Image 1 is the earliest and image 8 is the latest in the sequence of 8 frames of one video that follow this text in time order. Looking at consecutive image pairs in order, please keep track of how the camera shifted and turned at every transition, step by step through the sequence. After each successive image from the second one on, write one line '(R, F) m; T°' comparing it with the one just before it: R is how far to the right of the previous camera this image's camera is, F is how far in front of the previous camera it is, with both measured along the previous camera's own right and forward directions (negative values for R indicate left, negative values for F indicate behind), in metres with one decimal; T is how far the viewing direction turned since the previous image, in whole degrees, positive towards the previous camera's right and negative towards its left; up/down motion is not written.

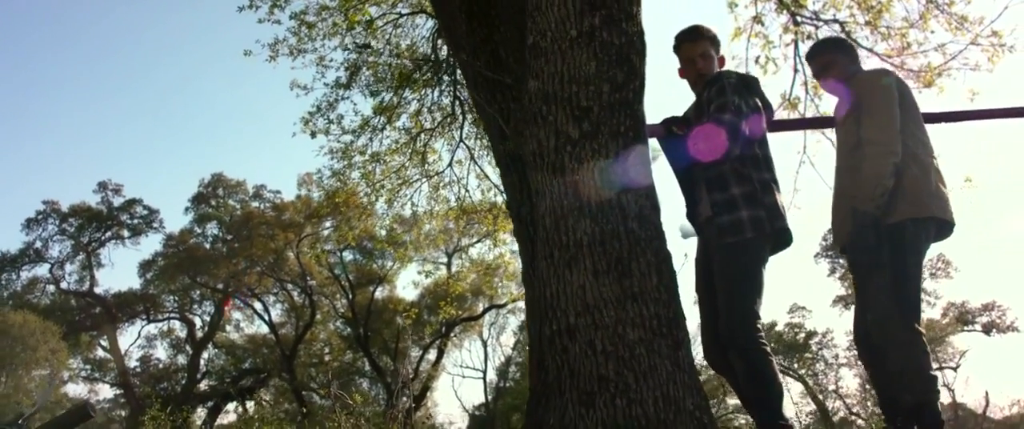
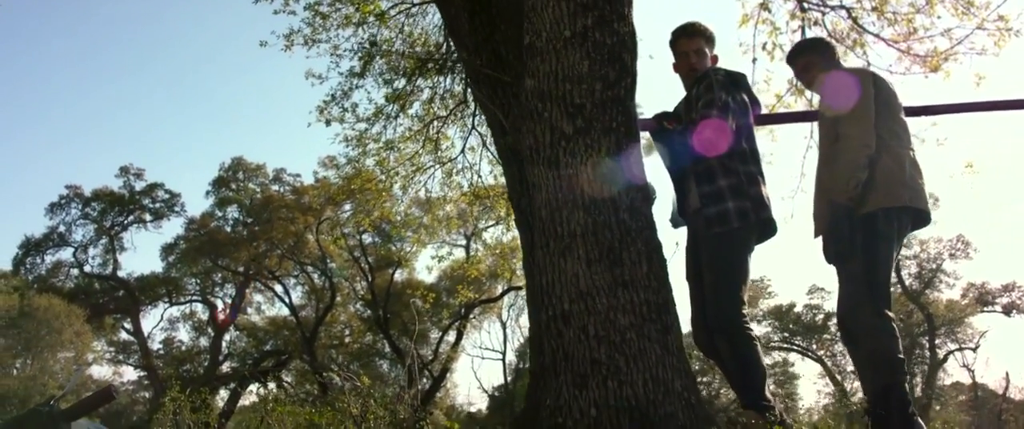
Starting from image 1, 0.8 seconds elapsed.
(+0.1, -0.2) m; -1°
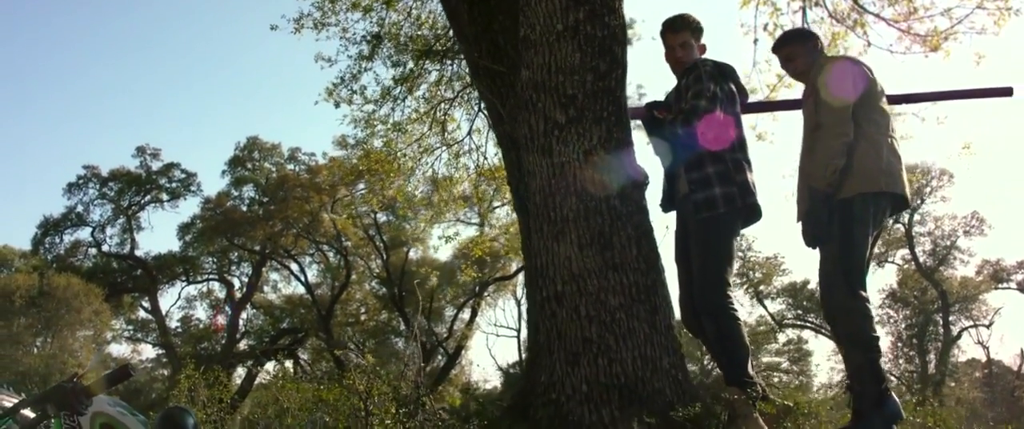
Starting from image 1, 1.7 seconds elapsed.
(+0.1, -0.2) m; -1°
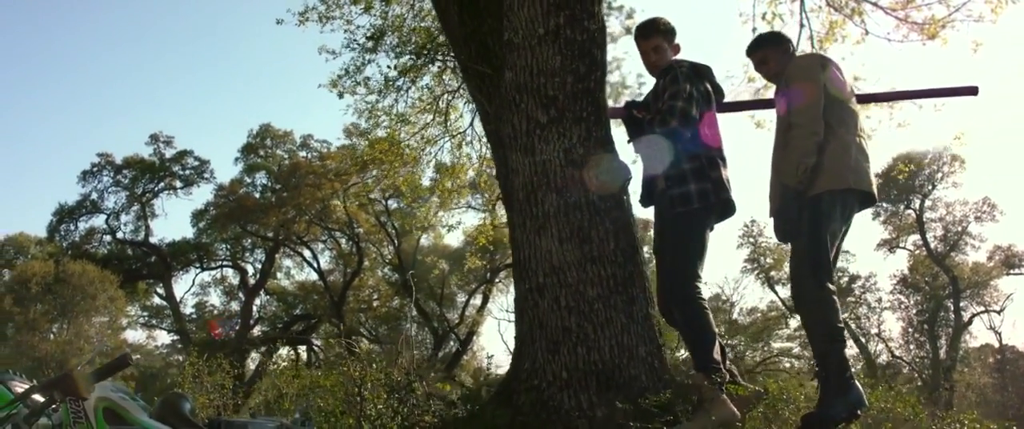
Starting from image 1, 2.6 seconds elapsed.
(+0.2, -0.2) m; -1°
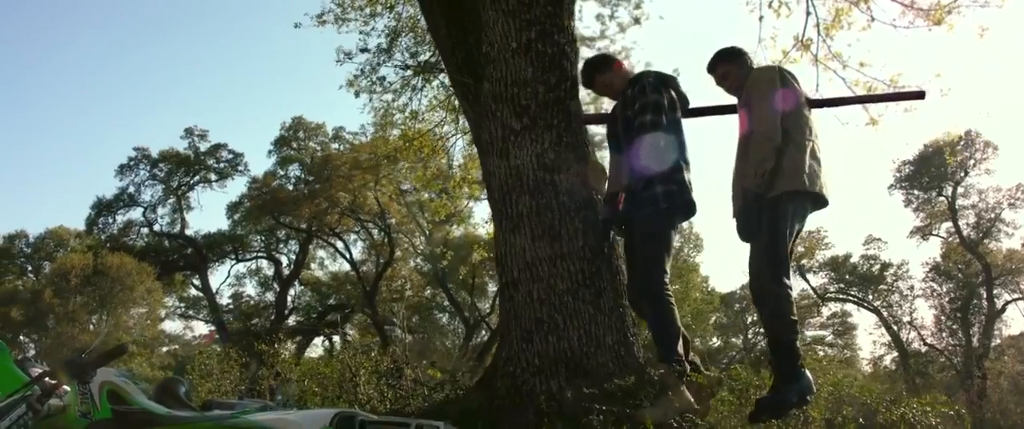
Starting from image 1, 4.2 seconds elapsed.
(+0.3, -0.4) m; -2°
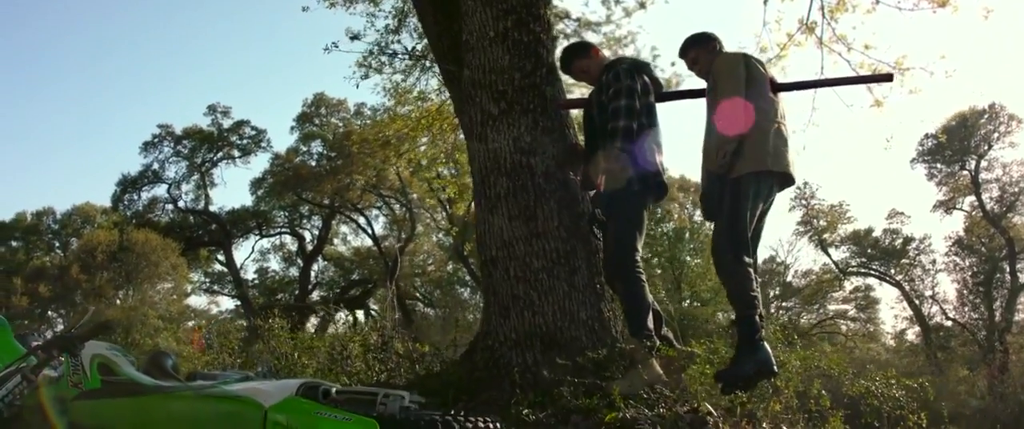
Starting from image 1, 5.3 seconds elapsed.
(+0.3, -0.2) m; -1°
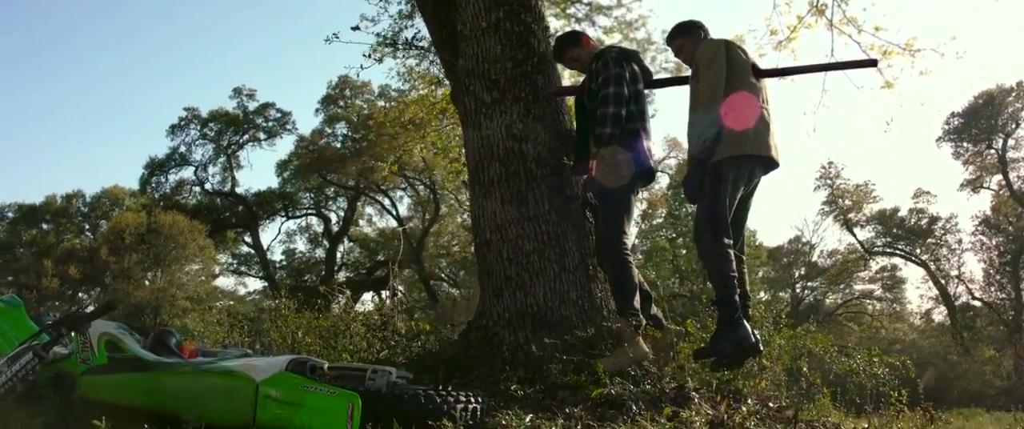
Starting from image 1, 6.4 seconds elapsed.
(+0.2, -0.2) m; -2°
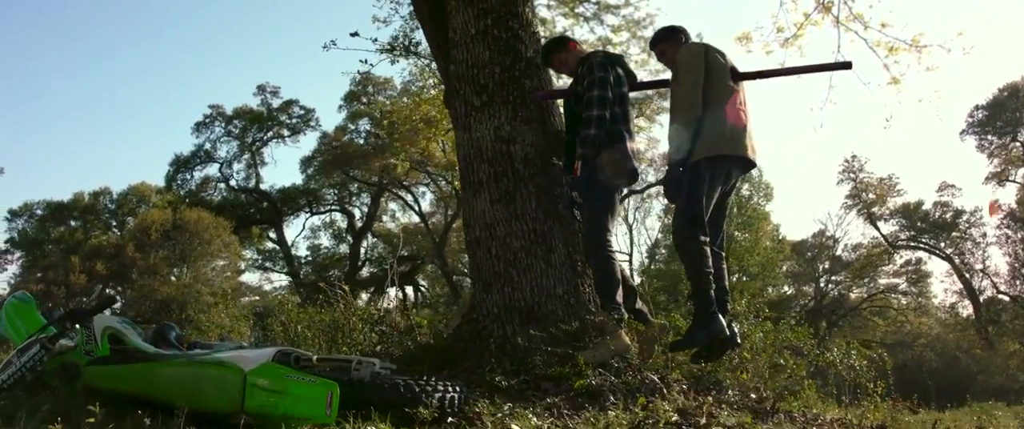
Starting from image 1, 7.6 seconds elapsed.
(+0.2, -0.2) m; -1°
